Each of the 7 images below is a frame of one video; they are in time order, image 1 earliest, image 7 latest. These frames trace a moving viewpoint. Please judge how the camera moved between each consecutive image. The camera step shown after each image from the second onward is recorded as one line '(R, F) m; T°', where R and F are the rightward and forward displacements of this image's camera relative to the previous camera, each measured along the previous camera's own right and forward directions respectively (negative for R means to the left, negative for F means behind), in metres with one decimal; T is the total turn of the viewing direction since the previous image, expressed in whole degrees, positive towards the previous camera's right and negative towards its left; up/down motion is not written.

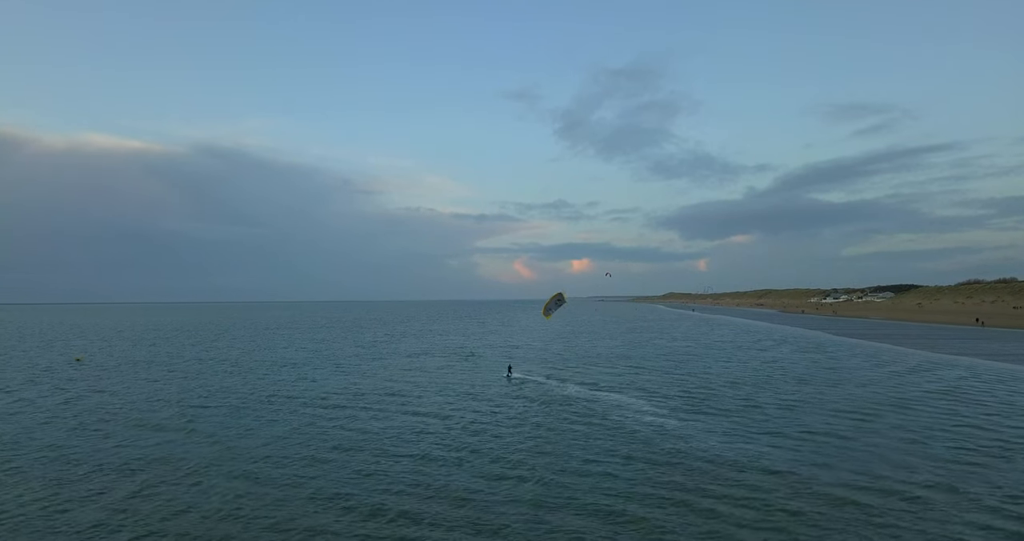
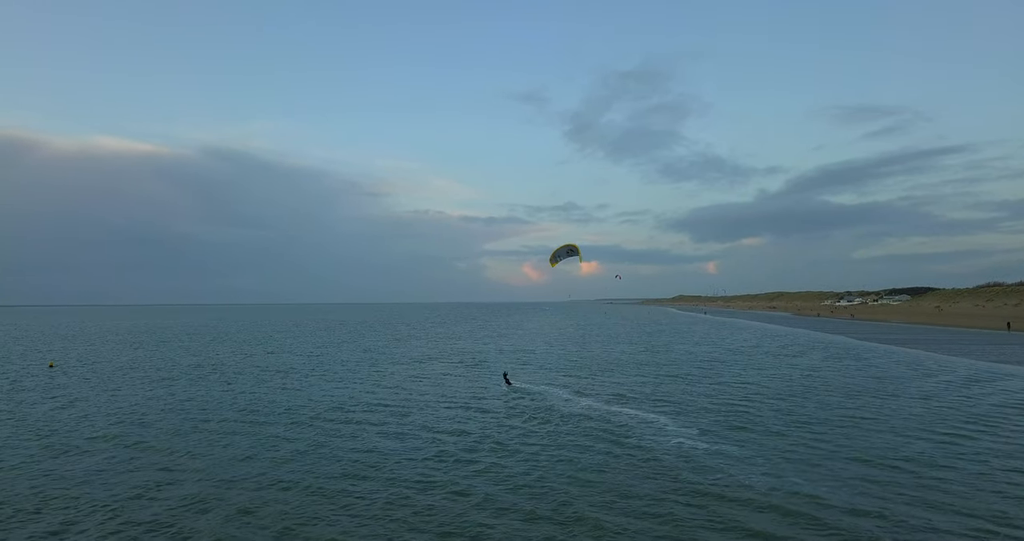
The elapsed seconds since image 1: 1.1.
(-0.3, +2.2) m; -1°
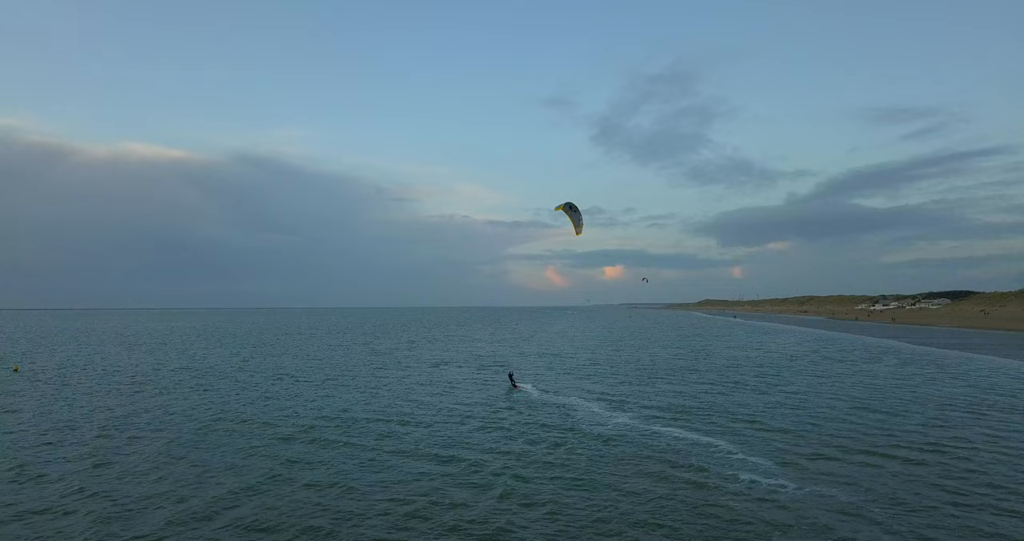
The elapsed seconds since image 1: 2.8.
(0.0, +4.0) m; -3°
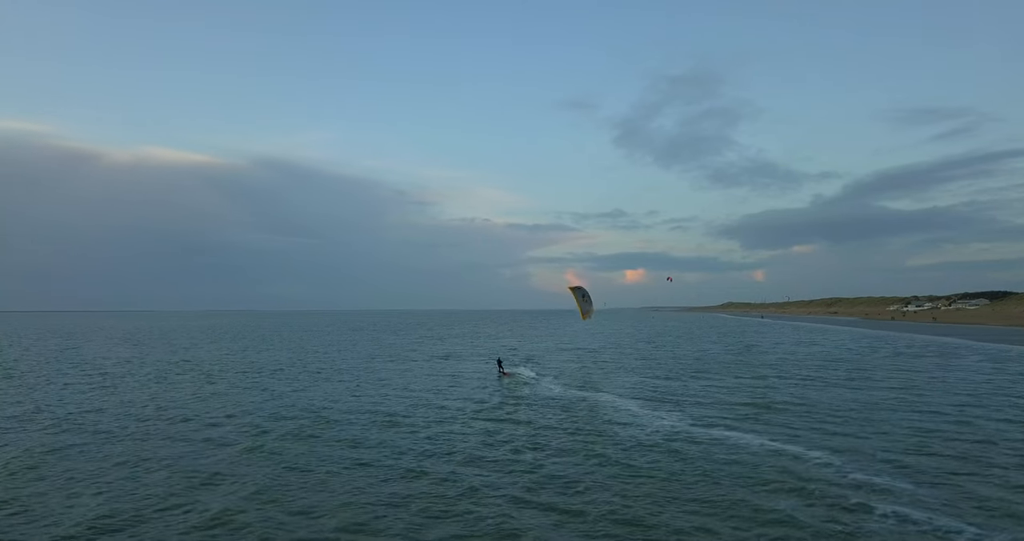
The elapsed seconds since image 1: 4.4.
(-0.1, +4.0) m; -2°
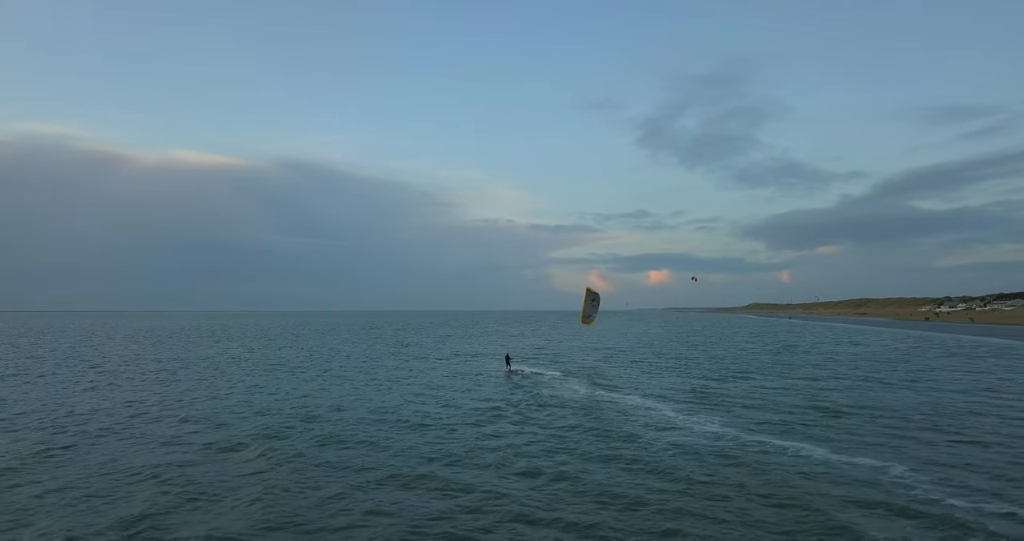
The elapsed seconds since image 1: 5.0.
(-0.1, +1.7) m; -2°
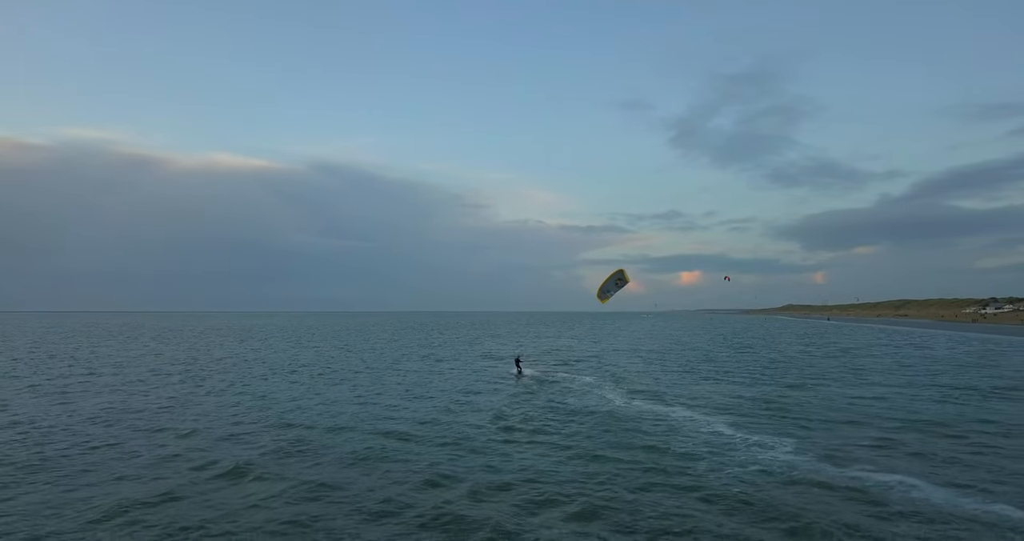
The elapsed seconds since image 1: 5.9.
(0.0, +2.6) m; -3°
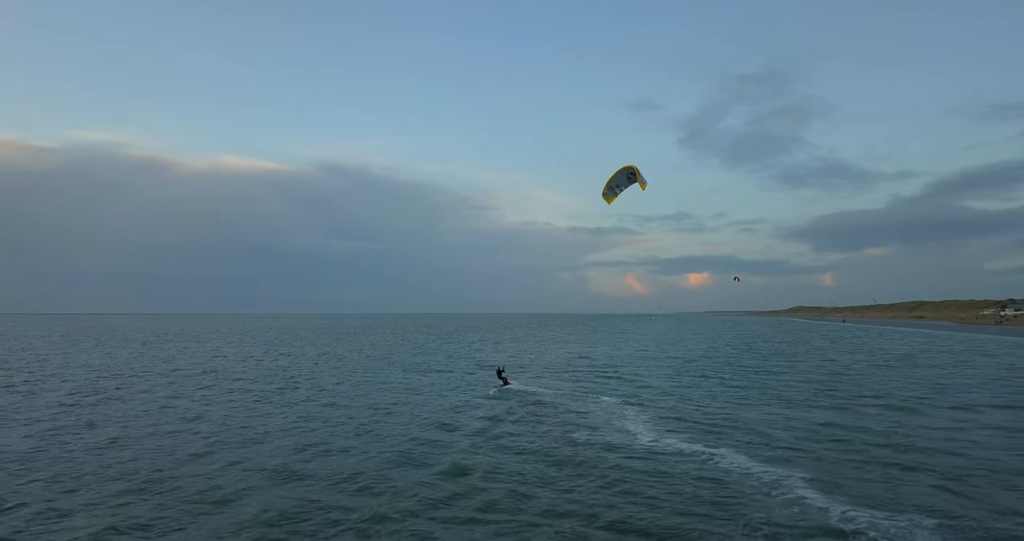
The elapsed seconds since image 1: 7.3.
(0.0, +3.4) m; -1°
